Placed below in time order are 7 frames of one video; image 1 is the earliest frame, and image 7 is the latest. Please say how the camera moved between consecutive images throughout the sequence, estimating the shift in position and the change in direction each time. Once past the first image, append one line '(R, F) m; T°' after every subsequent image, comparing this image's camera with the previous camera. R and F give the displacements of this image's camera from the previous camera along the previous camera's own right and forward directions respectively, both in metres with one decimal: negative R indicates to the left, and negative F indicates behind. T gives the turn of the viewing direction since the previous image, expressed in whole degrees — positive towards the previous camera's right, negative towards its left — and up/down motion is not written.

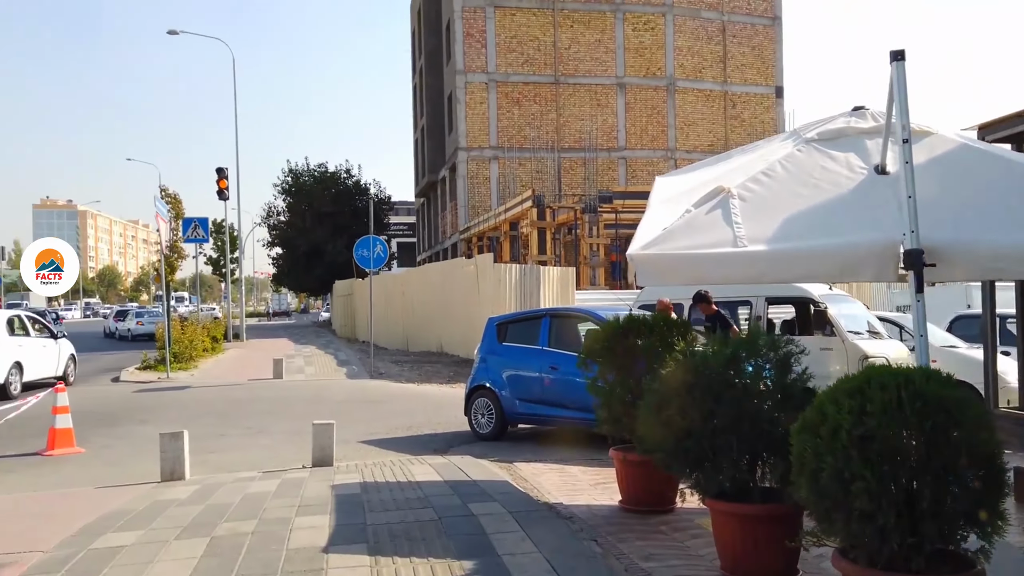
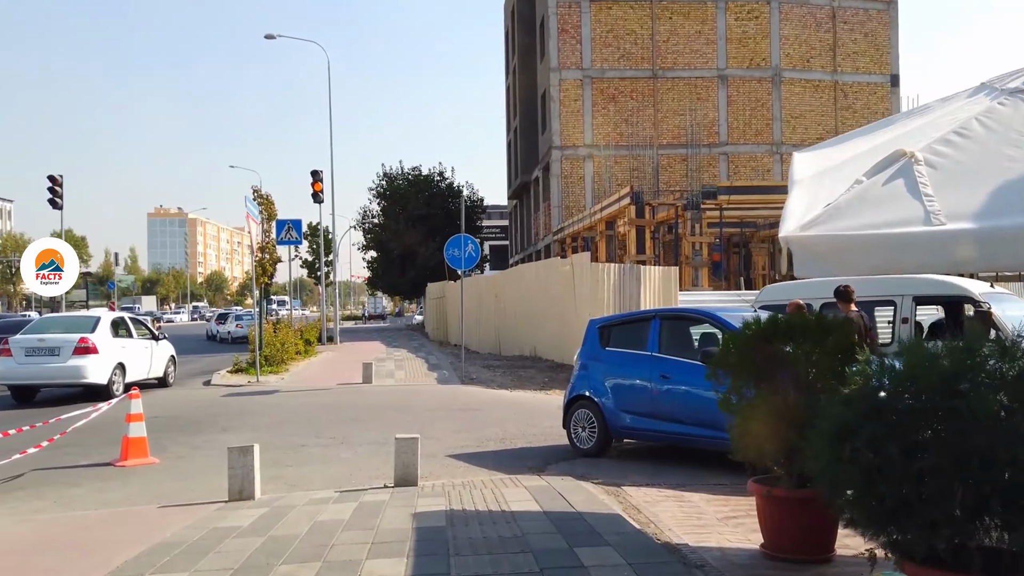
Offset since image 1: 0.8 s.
(-0.1, +1.0) m; -6°
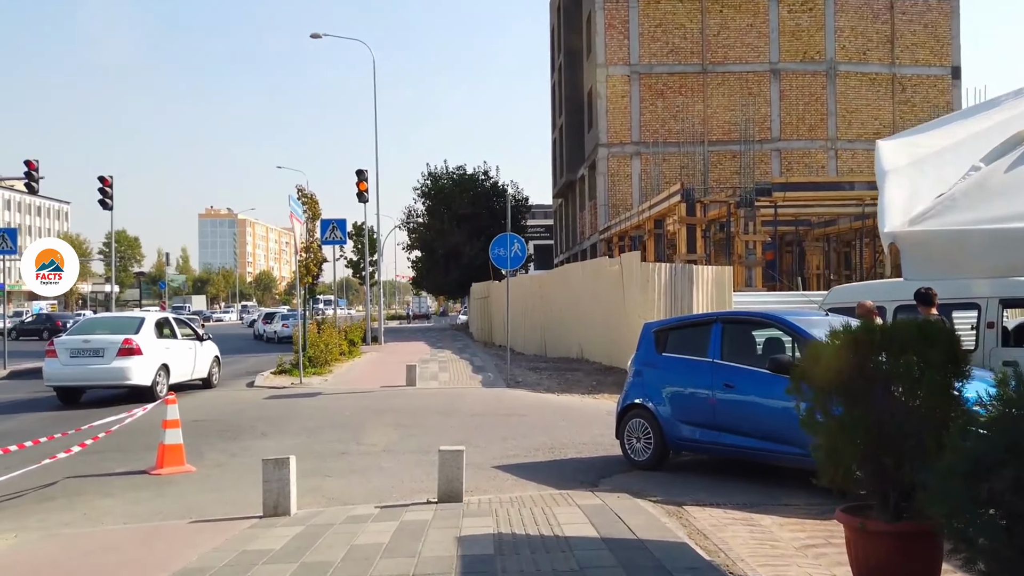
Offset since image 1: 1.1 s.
(-0.1, +0.5) m; -3°
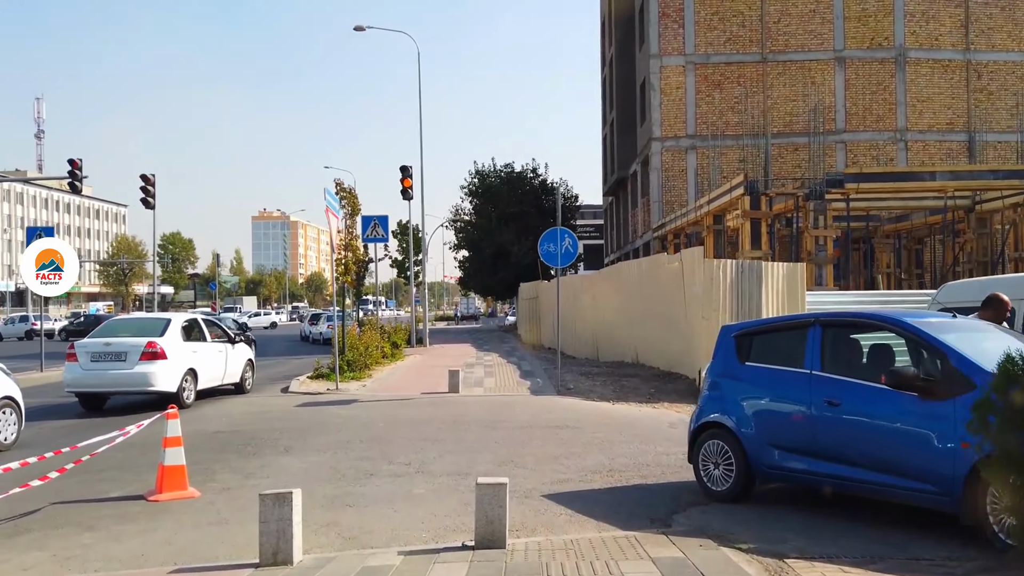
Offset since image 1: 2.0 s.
(0.0, +1.2) m; -3°
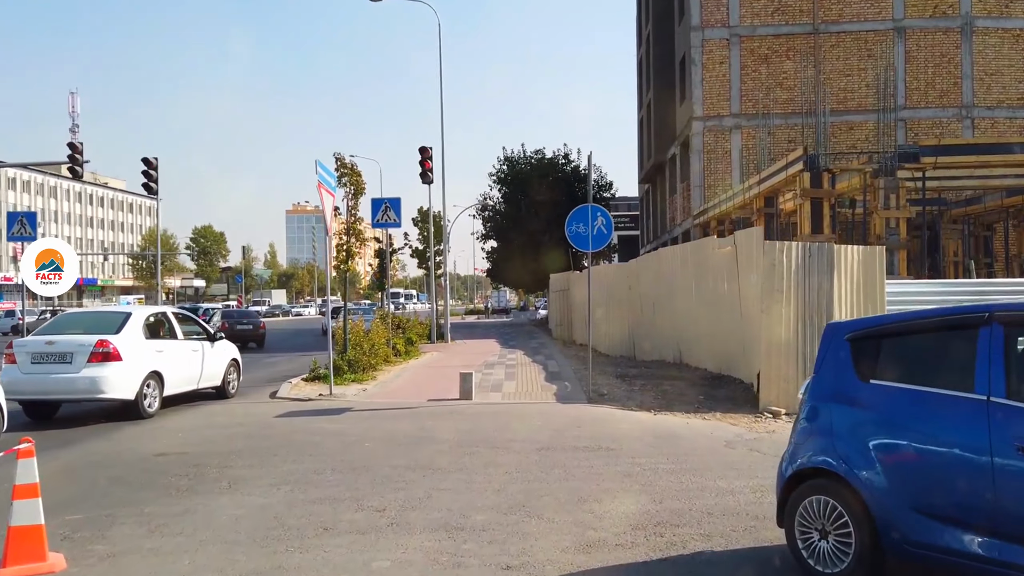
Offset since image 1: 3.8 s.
(+0.2, +2.2) m; -2°
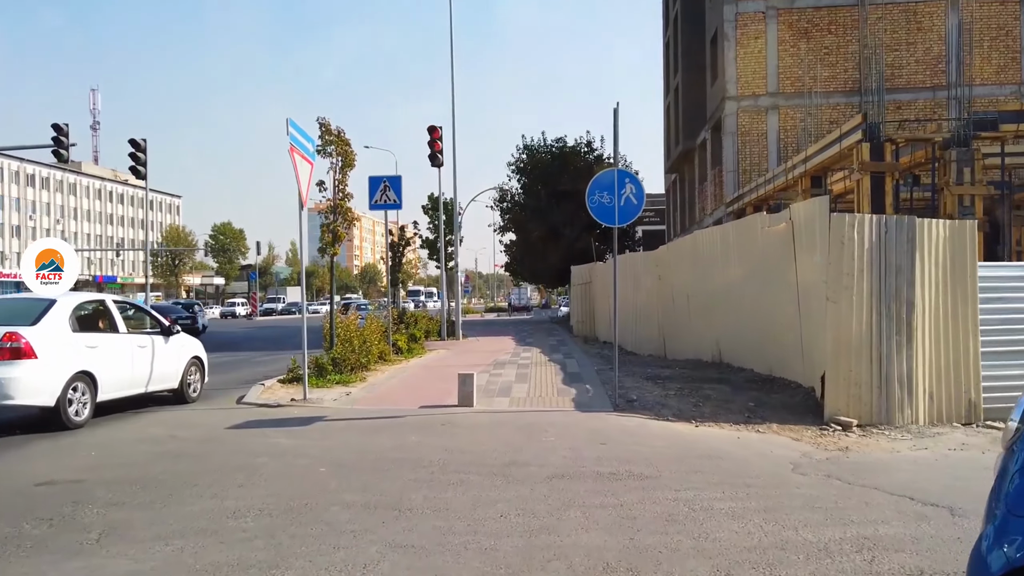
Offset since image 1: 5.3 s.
(+0.2, +2.1) m; -2°
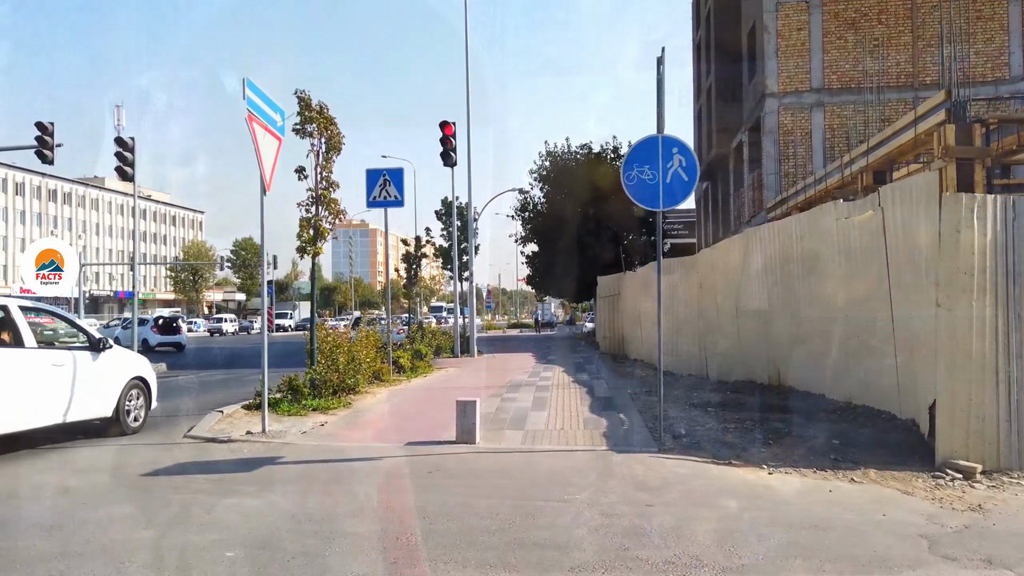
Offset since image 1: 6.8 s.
(+0.1, +2.2) m; -2°
